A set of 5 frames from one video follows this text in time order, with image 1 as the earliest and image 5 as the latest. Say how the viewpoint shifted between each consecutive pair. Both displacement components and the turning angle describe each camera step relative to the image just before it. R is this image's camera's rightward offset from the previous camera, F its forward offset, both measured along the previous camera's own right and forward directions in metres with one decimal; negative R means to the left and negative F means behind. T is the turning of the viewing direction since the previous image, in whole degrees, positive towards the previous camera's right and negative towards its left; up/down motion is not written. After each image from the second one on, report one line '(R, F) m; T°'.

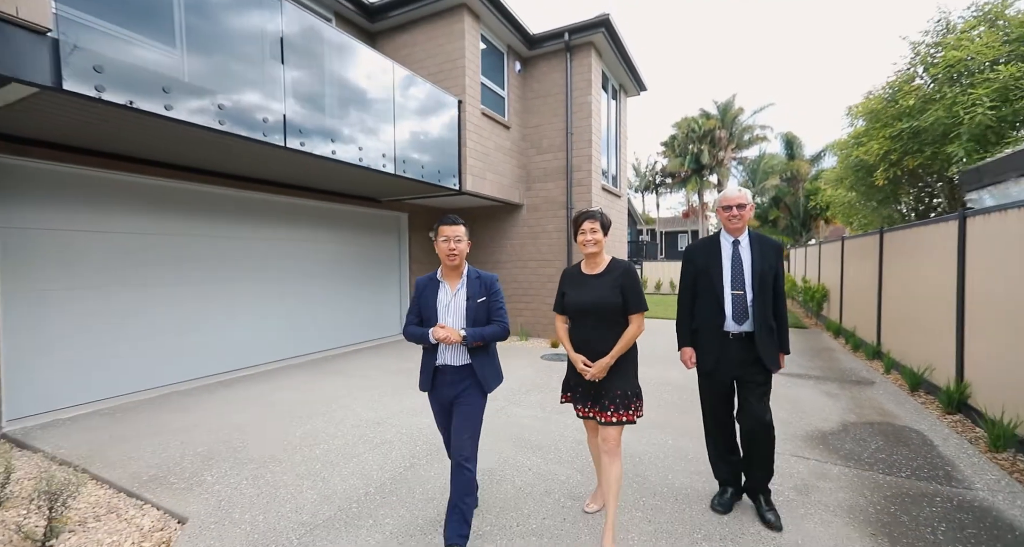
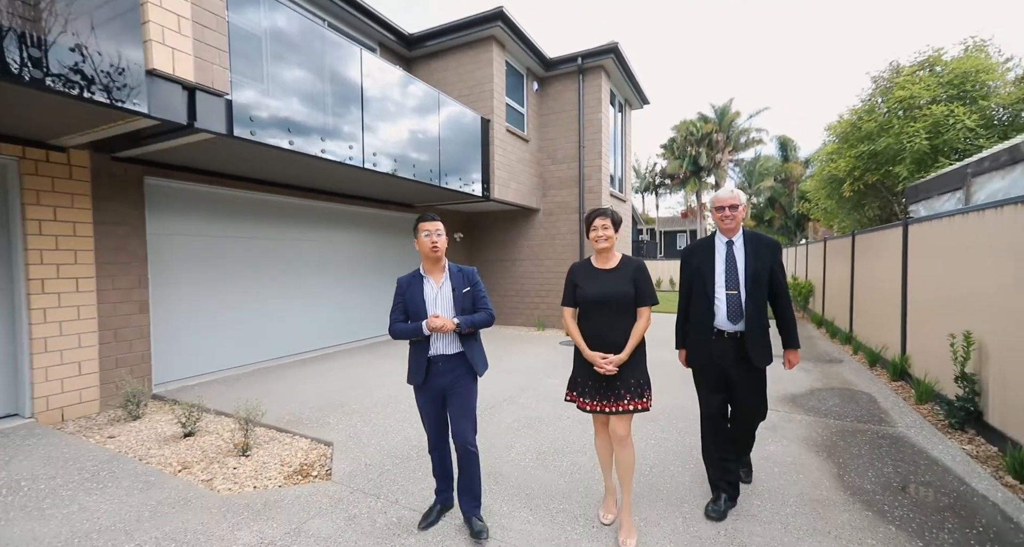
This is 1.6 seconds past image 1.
(-0.4, -1.1) m; 0°
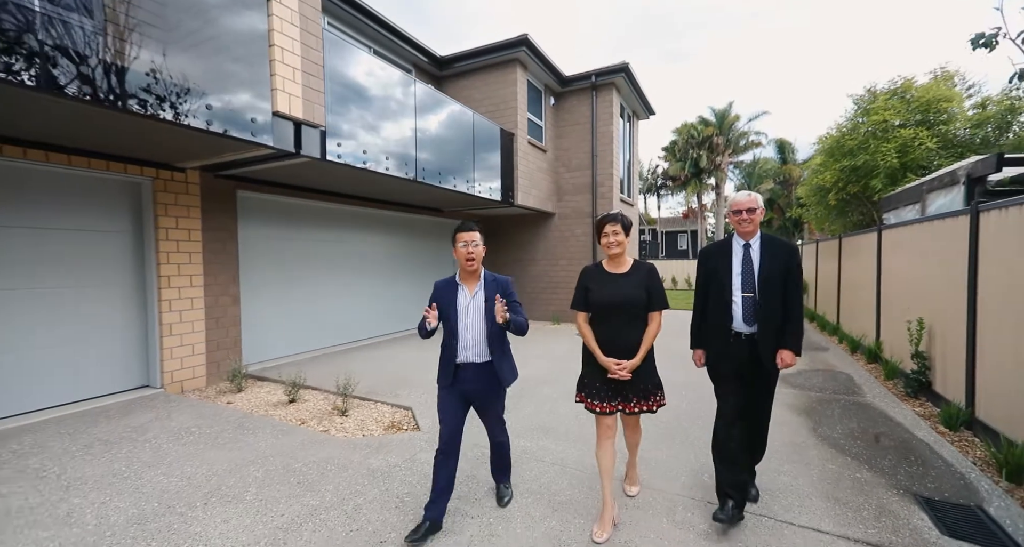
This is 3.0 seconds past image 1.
(-0.4, -0.9) m; 0°
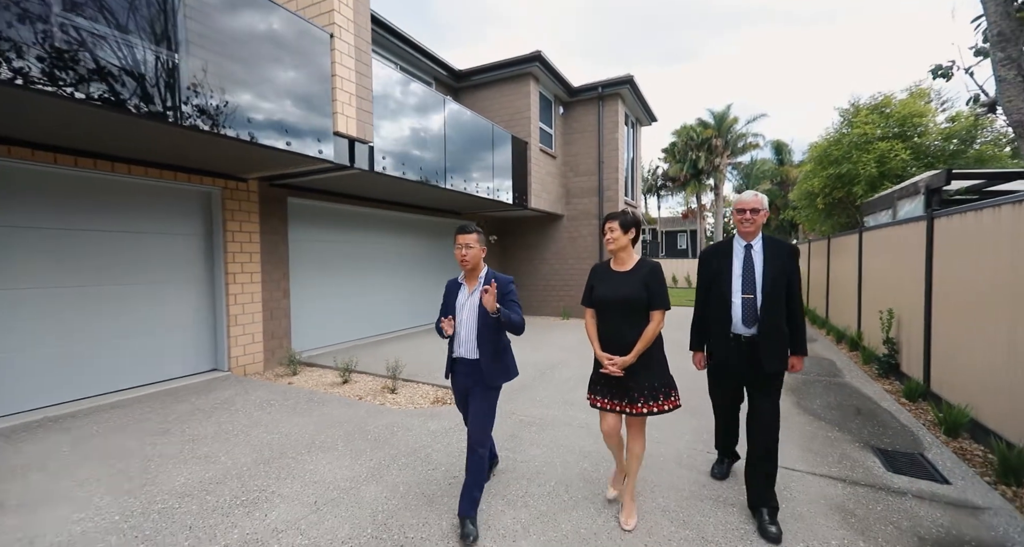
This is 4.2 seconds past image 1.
(-0.3, -0.7) m; 0°
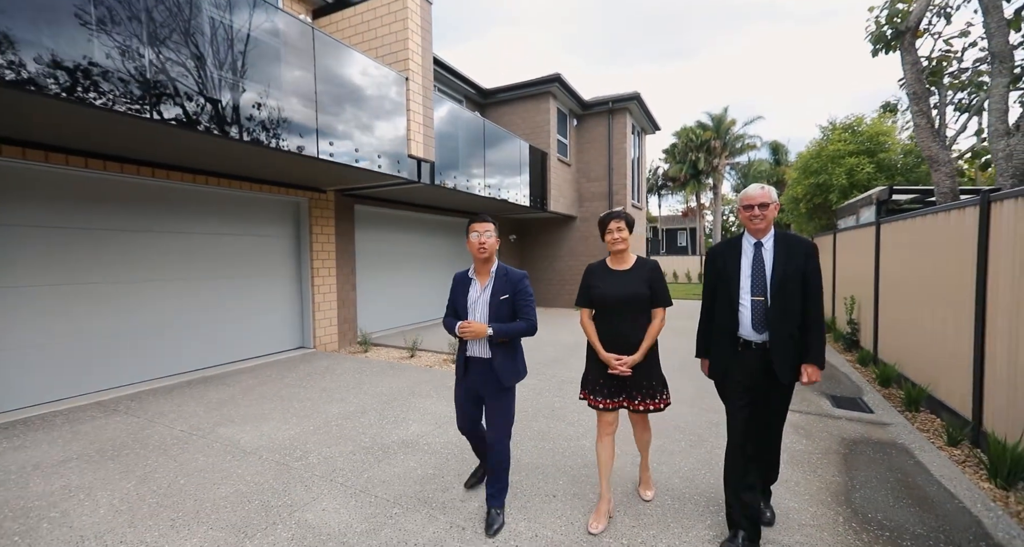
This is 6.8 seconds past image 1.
(-0.5, -1.3) m; 0°
